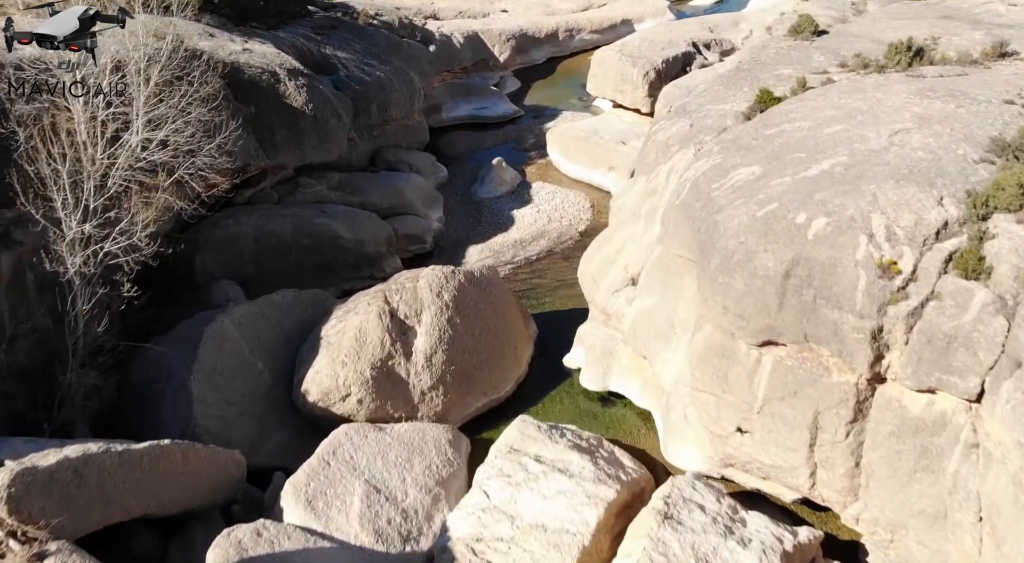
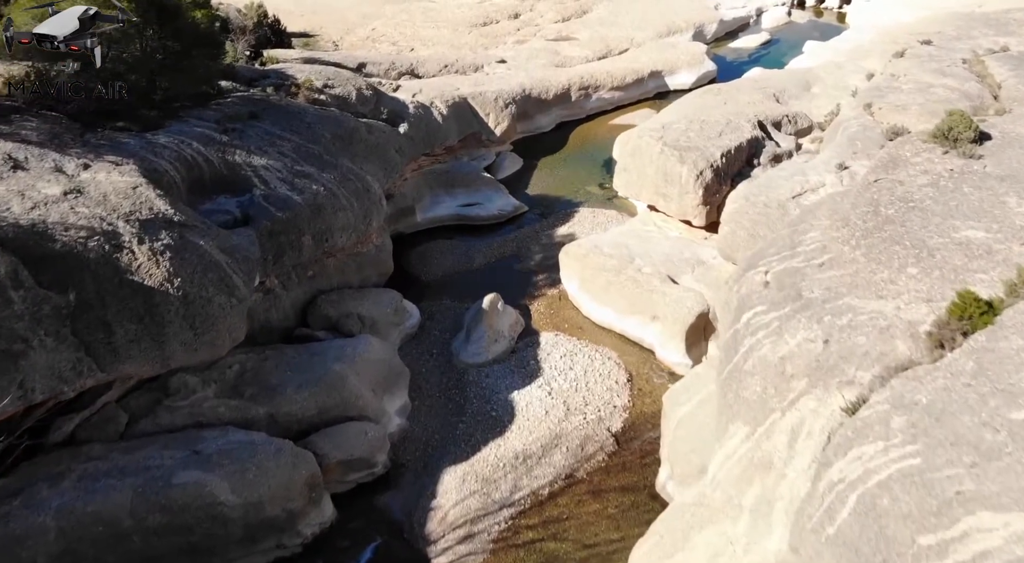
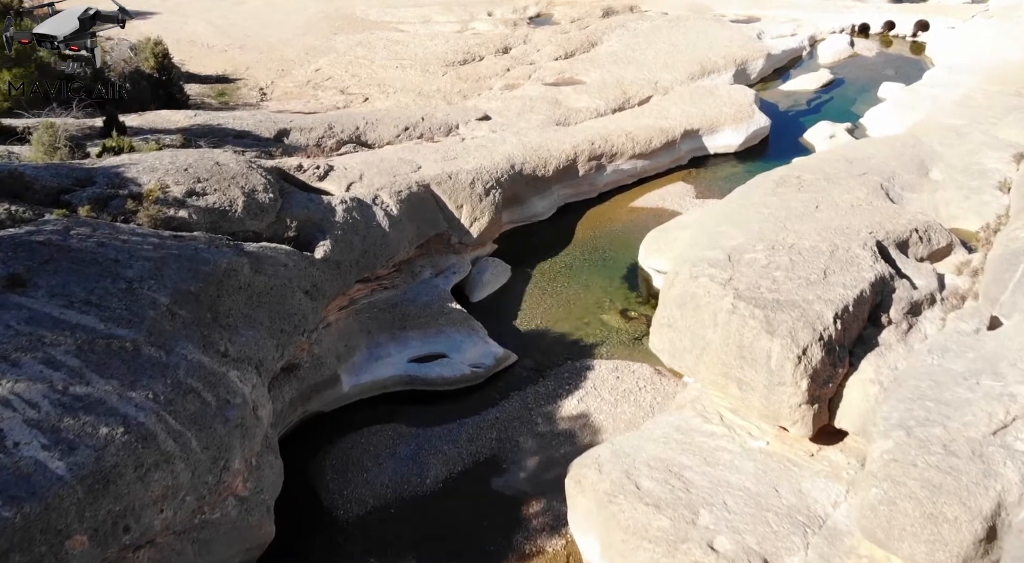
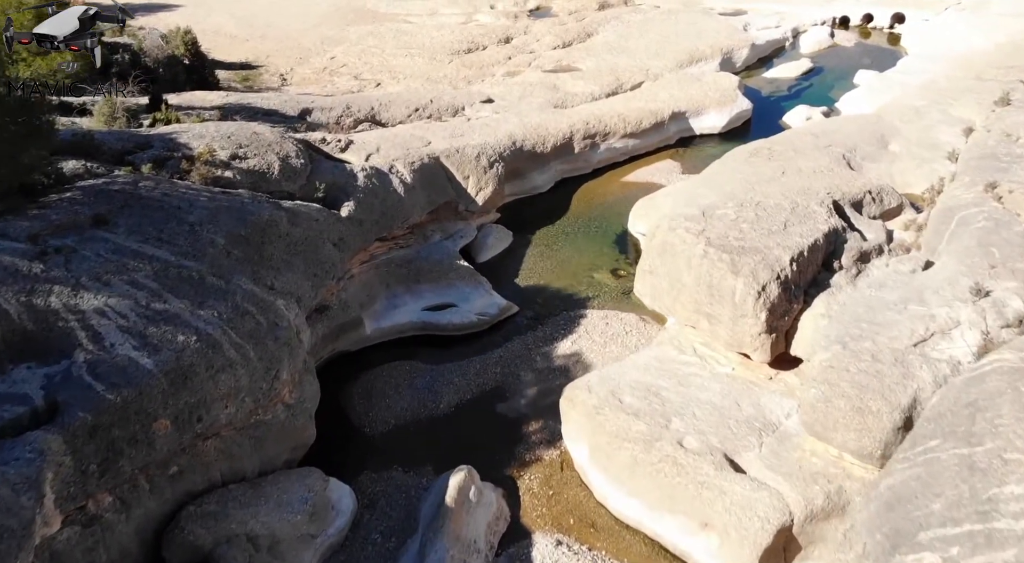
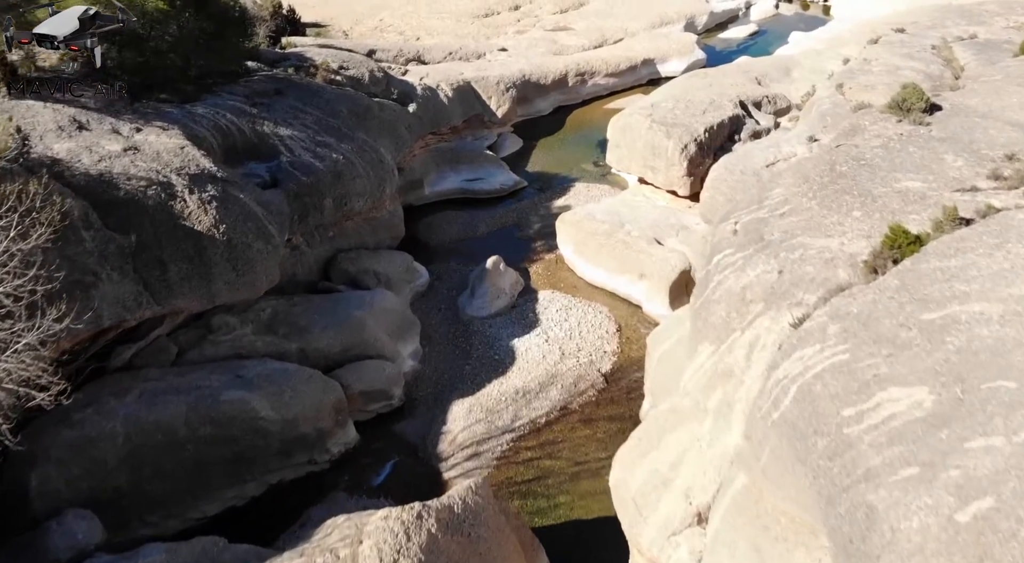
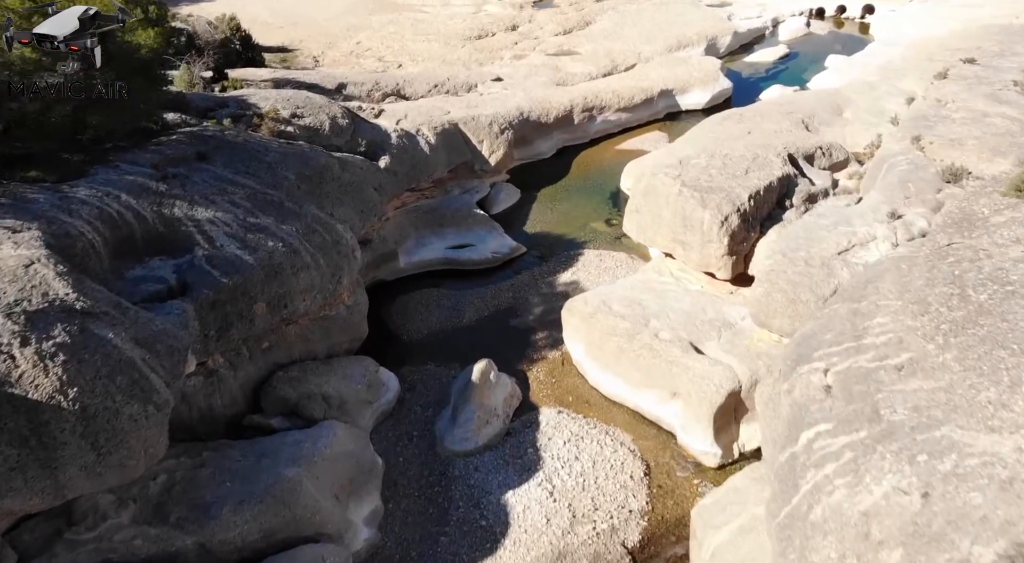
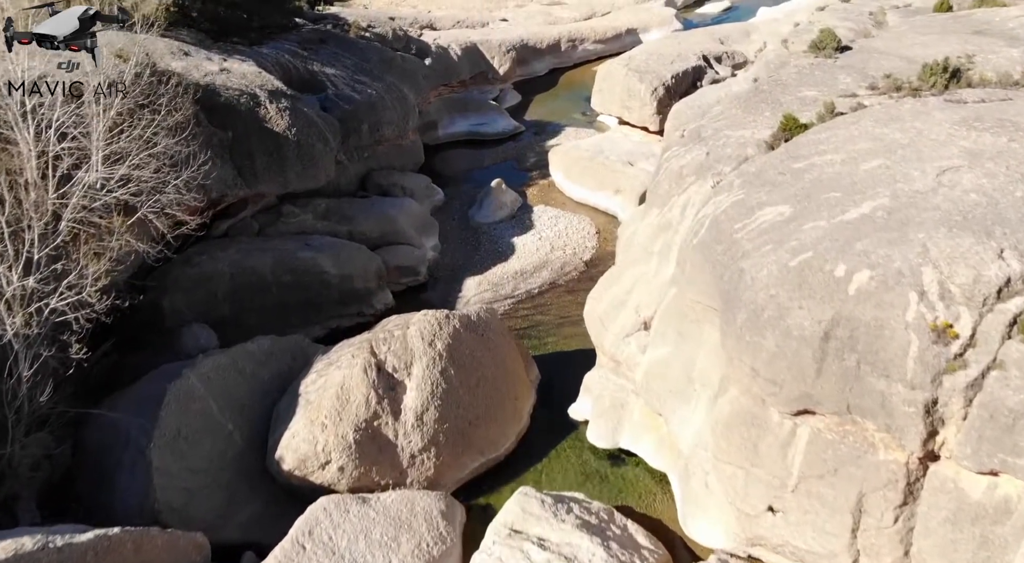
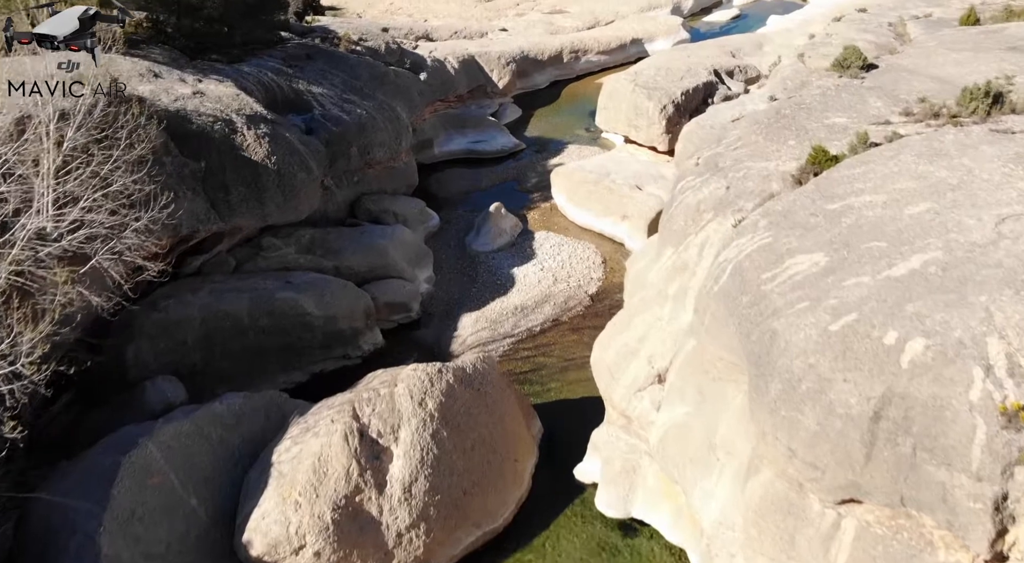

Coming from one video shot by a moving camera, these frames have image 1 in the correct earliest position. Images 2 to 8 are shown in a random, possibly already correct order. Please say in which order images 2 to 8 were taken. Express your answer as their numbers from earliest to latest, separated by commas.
7, 8, 5, 2, 6, 4, 3
